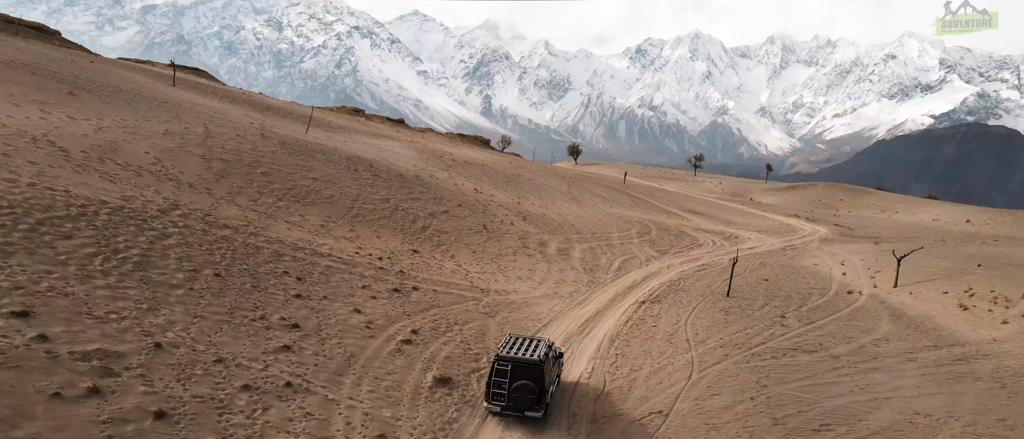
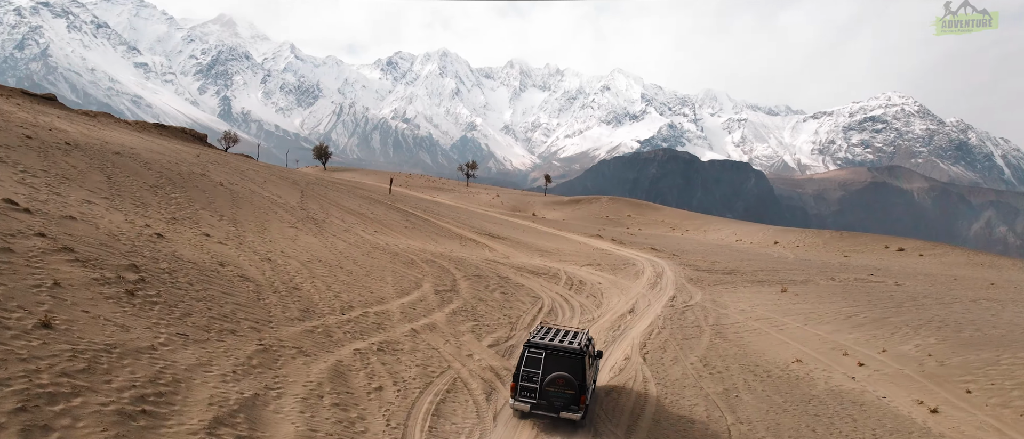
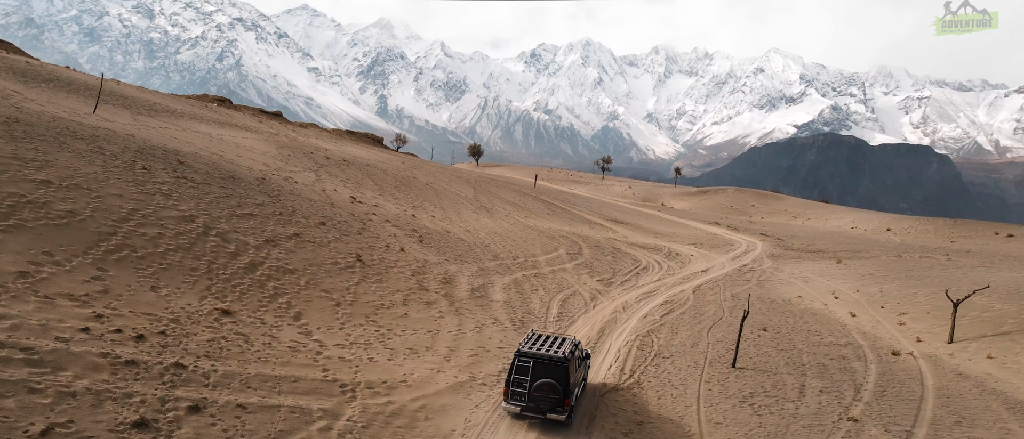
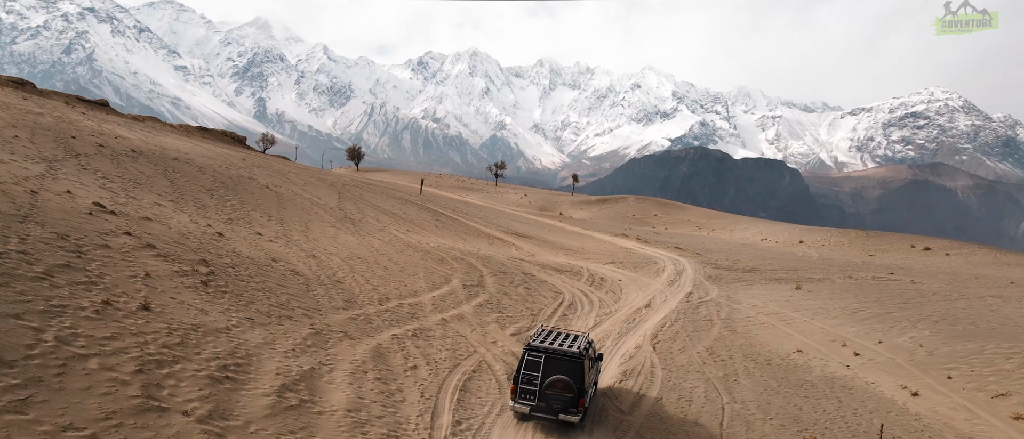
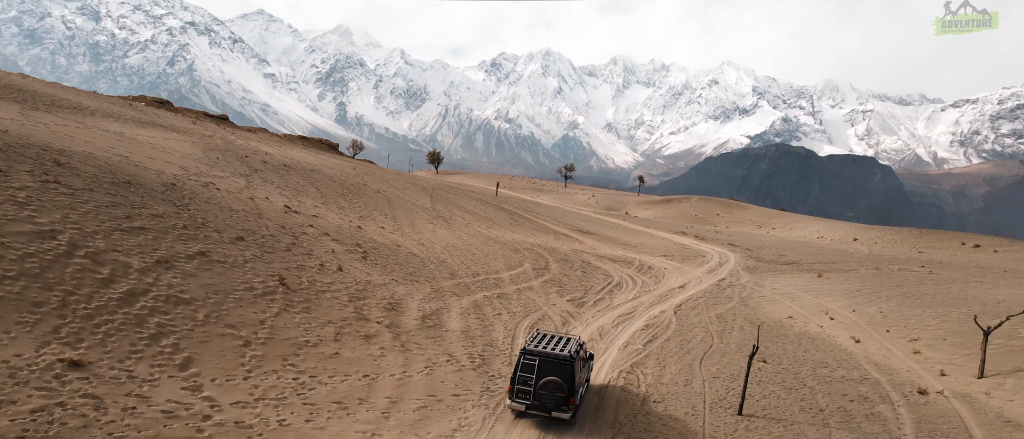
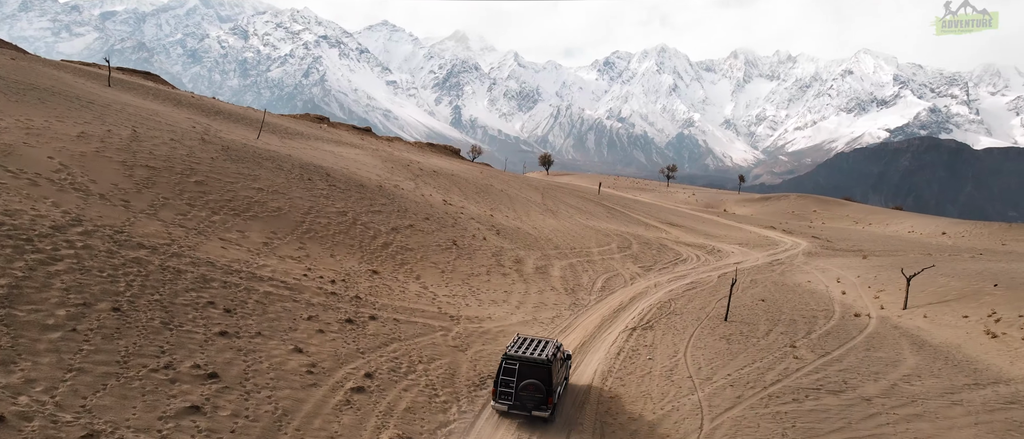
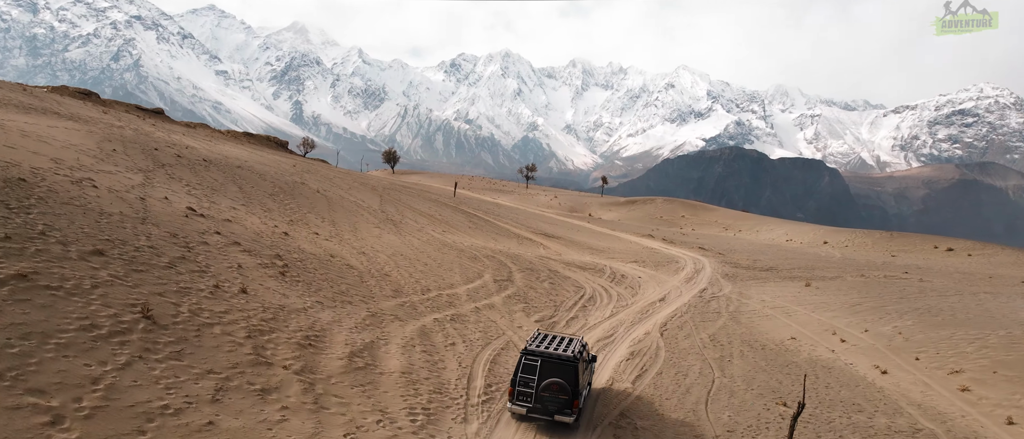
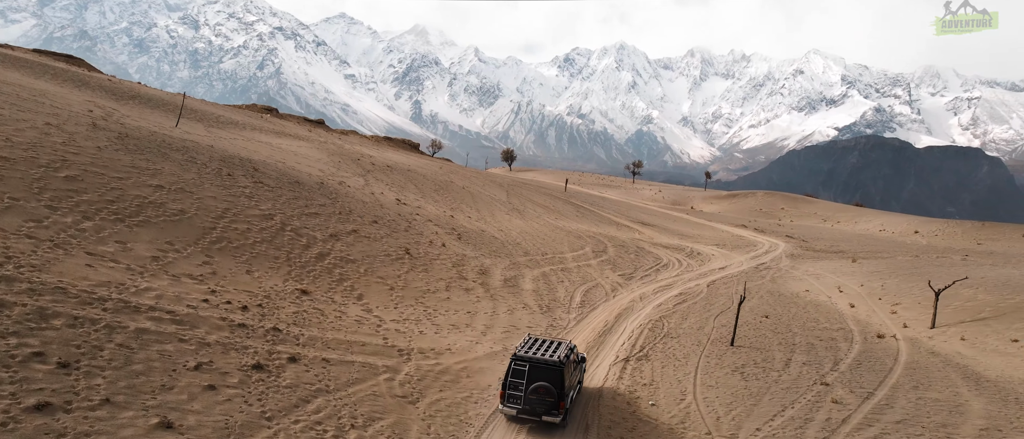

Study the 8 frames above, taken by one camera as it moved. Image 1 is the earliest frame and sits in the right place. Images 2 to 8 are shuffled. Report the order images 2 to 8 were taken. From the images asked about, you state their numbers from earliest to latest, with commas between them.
6, 8, 3, 5, 7, 4, 2
